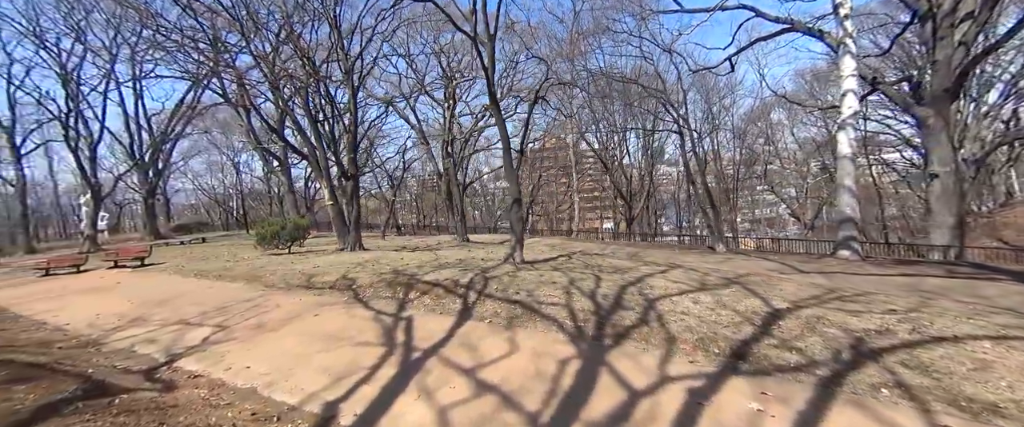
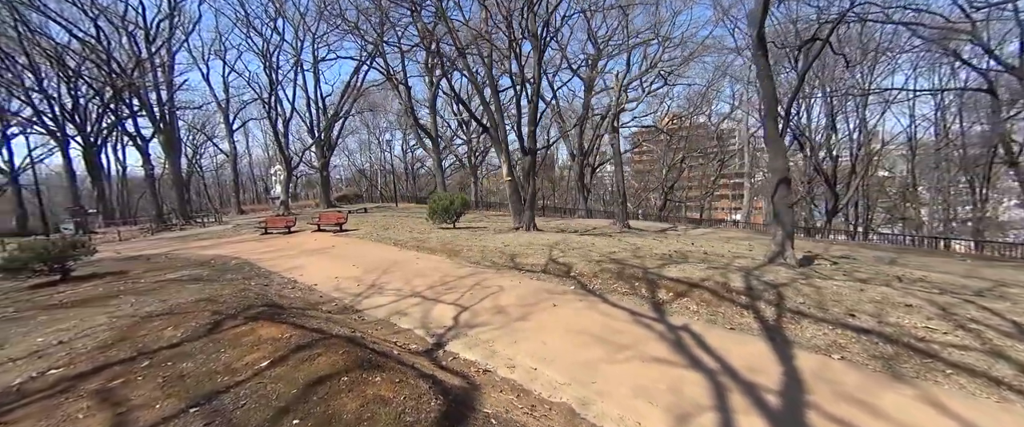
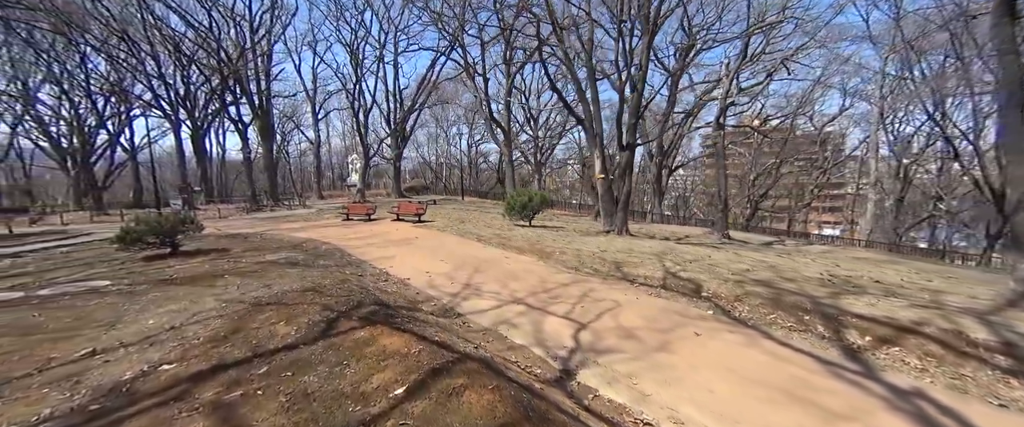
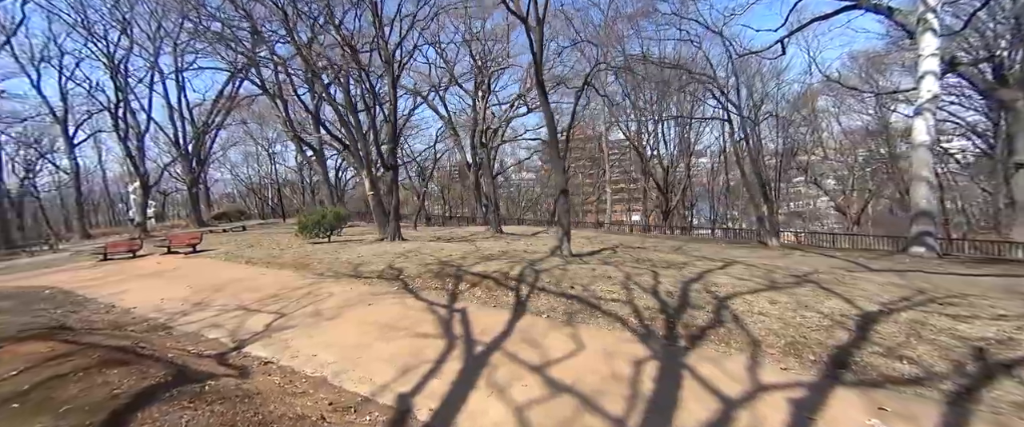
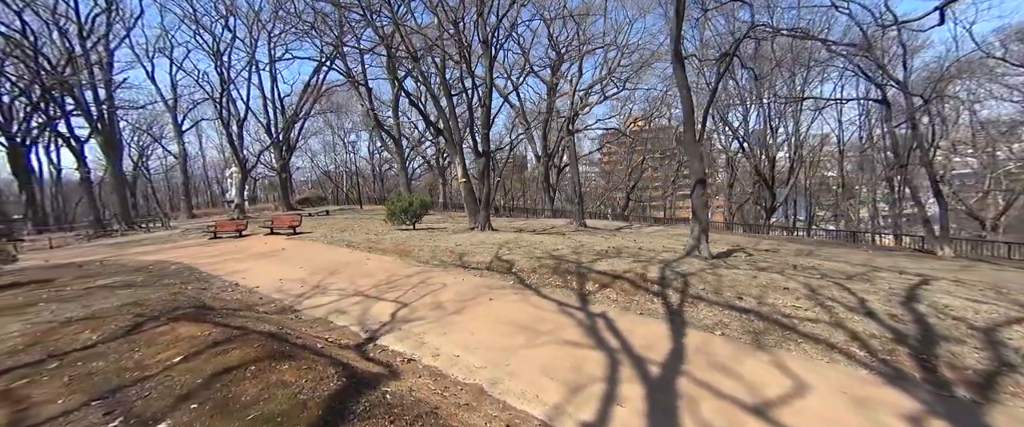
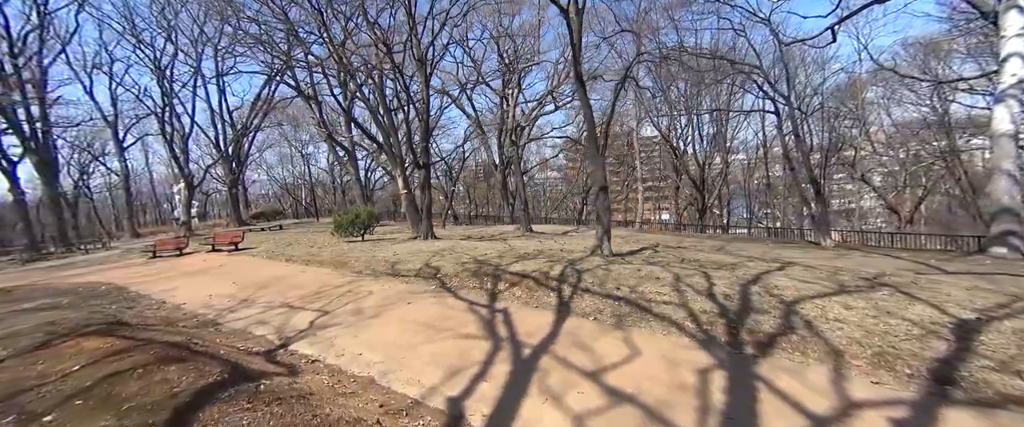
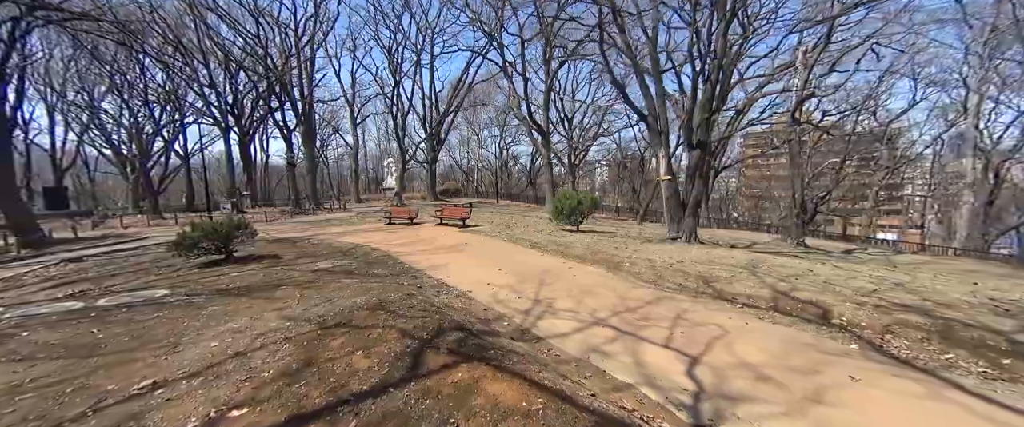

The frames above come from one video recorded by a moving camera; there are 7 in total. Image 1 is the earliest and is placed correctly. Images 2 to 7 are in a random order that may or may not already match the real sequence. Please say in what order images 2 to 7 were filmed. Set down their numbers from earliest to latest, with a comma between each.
4, 6, 5, 2, 3, 7
